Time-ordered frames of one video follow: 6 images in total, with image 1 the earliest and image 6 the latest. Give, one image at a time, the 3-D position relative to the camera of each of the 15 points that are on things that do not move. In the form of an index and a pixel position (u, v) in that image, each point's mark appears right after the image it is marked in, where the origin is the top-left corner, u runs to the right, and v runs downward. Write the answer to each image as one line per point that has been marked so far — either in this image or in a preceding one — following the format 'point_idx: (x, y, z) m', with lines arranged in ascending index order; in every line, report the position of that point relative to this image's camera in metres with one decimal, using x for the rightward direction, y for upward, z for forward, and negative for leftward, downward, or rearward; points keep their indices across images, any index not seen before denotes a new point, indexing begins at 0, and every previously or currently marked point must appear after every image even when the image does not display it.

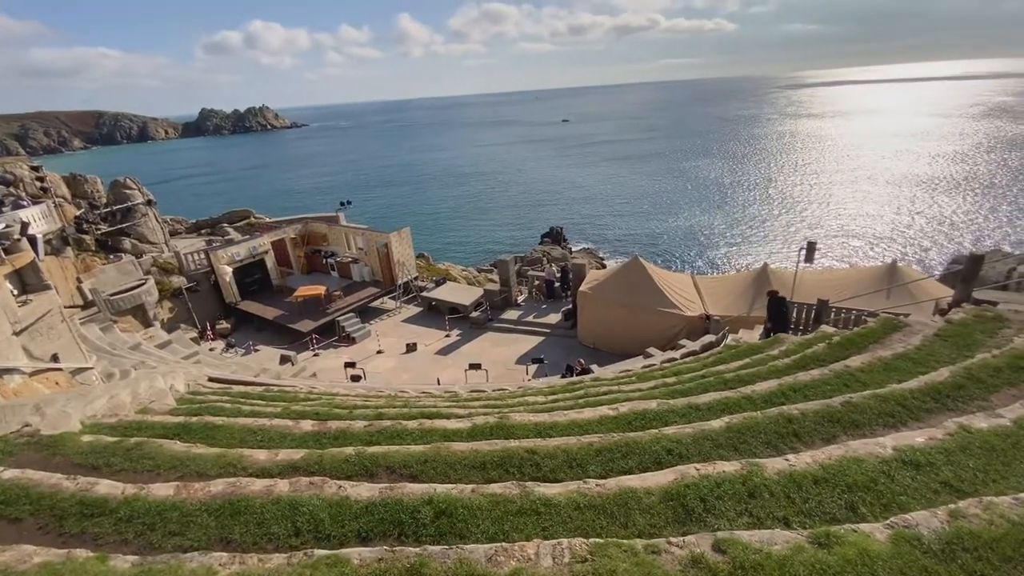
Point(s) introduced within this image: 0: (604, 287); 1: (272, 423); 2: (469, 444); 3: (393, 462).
0: (+3.1, 0.0, +17.1) m
1: (-3.5, -2.0, +6.9) m
2: (-0.5, -1.8, +5.4) m
3: (-1.3, -1.9, +5.1) m
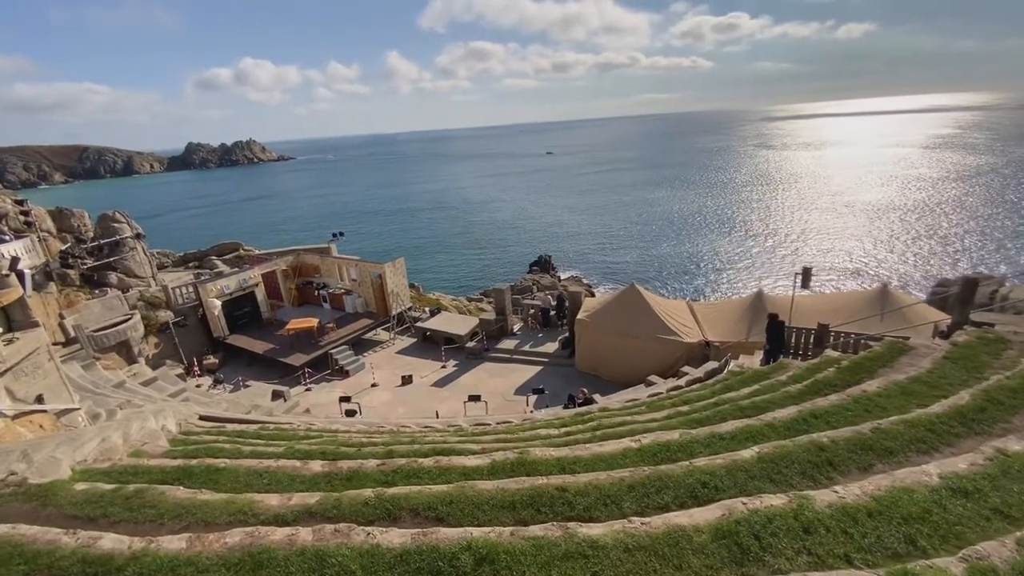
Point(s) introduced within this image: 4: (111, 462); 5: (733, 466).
0: (+3.1, -1.0, +17.0) m
1: (-3.3, -2.5, +6.6) m
2: (-0.2, -2.2, +5.2) m
3: (-1.0, -2.2, +4.8) m
4: (-5.9, -2.5, +6.8) m
5: (+2.4, -1.9, +5.1) m
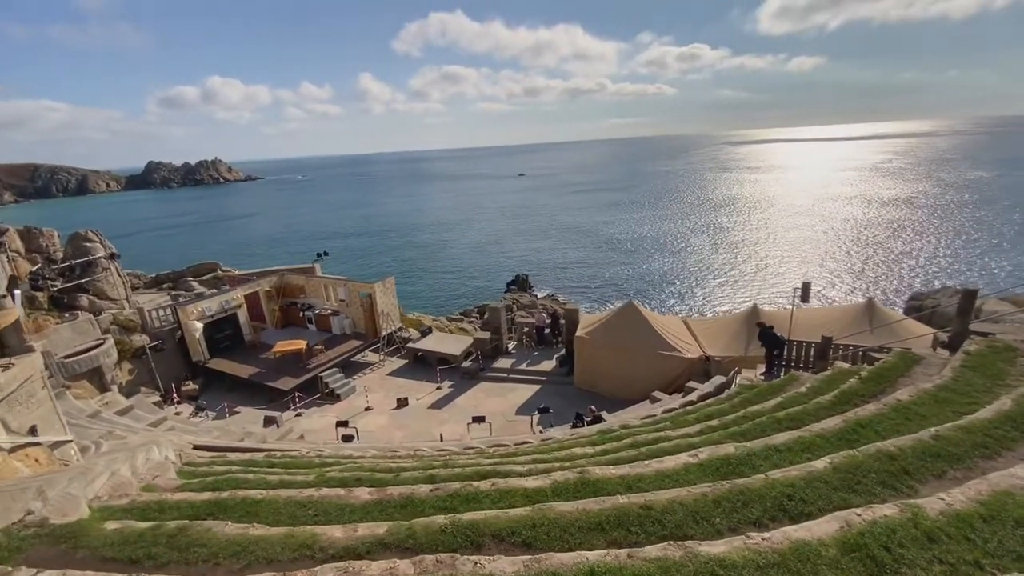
0: (+3.2, -1.6, +17.0) m
1: (-2.5, -2.7, +6.1) m
2: (+0.6, -2.3, +5.0) m
3: (-0.1, -2.3, +4.5) m
4: (-5.2, -2.8, +6.3) m
5: (+3.2, -2.0, +5.0) m
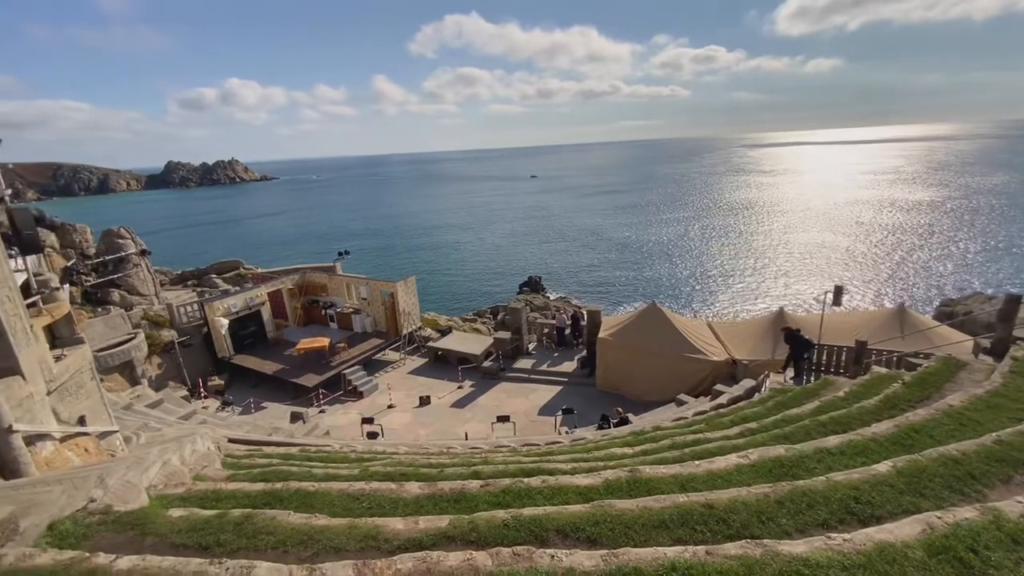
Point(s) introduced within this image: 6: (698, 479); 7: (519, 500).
0: (+4.1, -1.6, +16.9) m
1: (-1.9, -2.6, +6.2) m
2: (+1.2, -2.3, +5.0) m
3: (+0.5, -2.3, +4.5) m
4: (-4.5, -2.7, +6.4) m
5: (+3.8, -2.0, +5.0) m
6: (+2.3, -2.3, +5.7) m
7: (+0.1, -2.5, +5.5) m
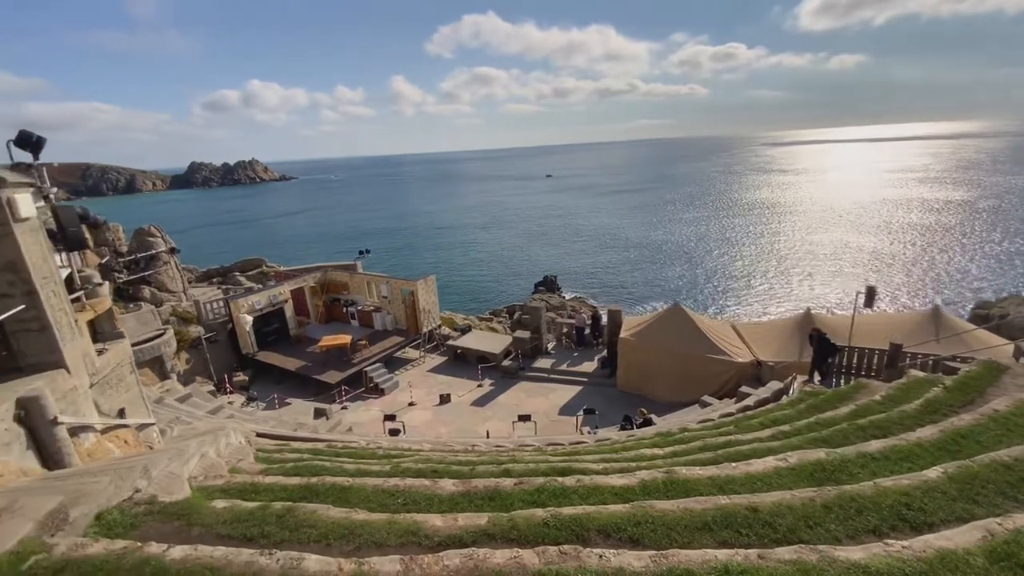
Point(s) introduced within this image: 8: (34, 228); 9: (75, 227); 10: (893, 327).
0: (+4.8, -1.6, +16.8) m
1: (-1.4, -2.6, +6.2) m
2: (+1.6, -2.2, +4.9) m
3: (+0.9, -2.3, +4.5) m
4: (-4.1, -2.6, +6.5) m
5: (+4.2, -2.0, +4.8) m
6: (+2.7, -2.3, +5.6) m
7: (+0.5, -2.5, +5.5) m
8: (-6.5, +0.8, +6.4) m
9: (-7.0, +1.0, +7.5) m
10: (+12.3, -1.3, +15.1) m
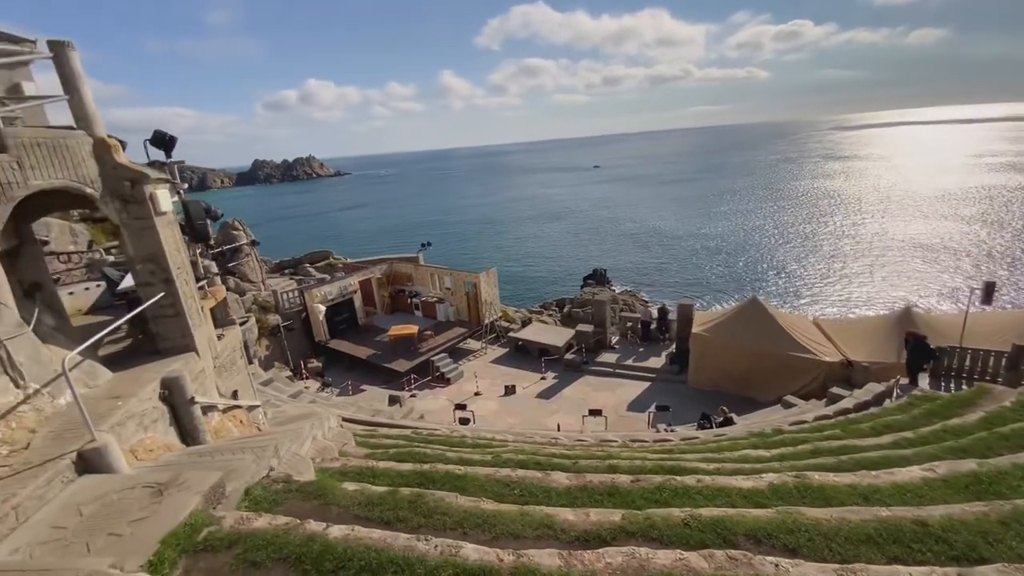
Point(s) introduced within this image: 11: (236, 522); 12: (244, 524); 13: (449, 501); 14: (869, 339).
0: (+7.3, -1.4, +16.1) m
1: (0.0, -2.5, +6.2) m
2: (+3.0, -2.2, +4.6) m
3: (+2.2, -2.2, +4.3) m
4: (-2.6, -2.5, +6.7) m
5: (+5.6, -2.0, +4.2) m
6: (+4.1, -2.2, +5.2) m
7: (+1.9, -2.4, +5.3) m
8: (-4.9, +1.0, +6.8) m
9: (-5.3, +1.2, +7.9) m
10: (+14.5, -1.2, +13.7) m
11: (-2.5, -2.1, +4.2) m
12: (-2.5, -2.1, +4.2) m
13: (-0.7, -2.3, +5.0) m
14: (+11.7, -1.6, +15.2) m
